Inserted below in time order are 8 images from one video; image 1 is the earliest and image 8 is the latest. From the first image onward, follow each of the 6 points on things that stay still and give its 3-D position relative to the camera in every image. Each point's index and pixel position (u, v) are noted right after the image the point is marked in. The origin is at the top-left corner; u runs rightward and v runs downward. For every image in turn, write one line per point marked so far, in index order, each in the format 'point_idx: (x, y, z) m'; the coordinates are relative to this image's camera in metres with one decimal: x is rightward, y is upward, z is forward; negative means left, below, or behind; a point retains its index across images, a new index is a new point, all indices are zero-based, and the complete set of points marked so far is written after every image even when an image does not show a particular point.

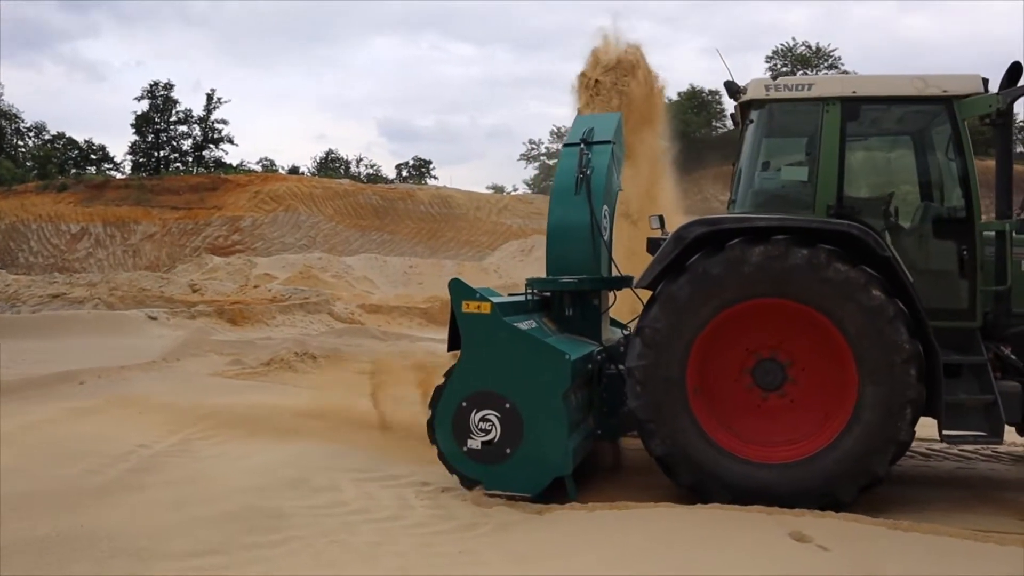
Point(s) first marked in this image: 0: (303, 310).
0: (-3.7, -0.4, +15.0) m
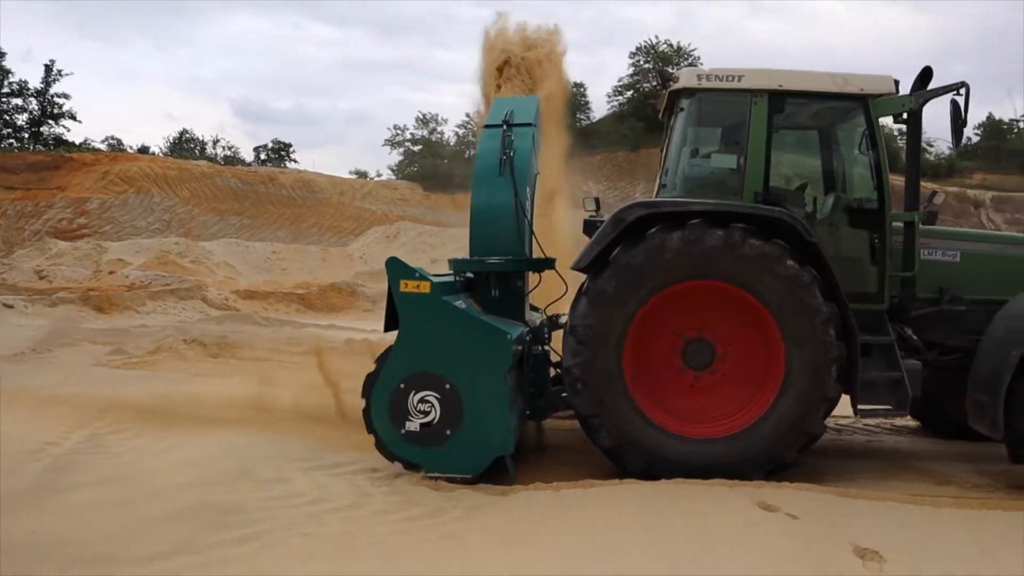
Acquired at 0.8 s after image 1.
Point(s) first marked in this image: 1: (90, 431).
0: (-5.6, -0.1, +14.1) m
1: (-2.3, -0.8, +4.8) m
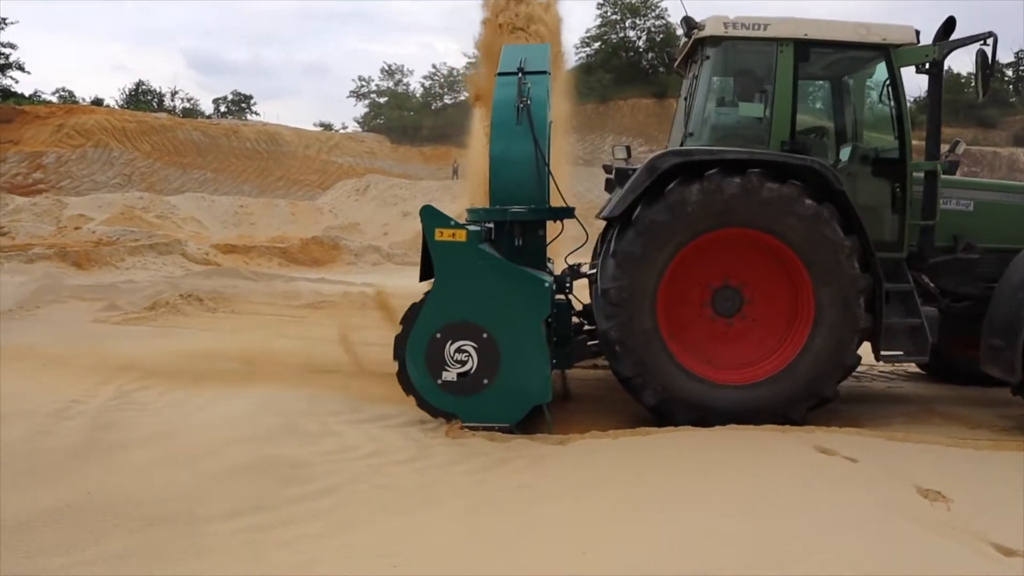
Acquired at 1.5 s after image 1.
0: (-5.7, +0.6, +13.8) m
1: (-2.1, -0.5, +4.7) m
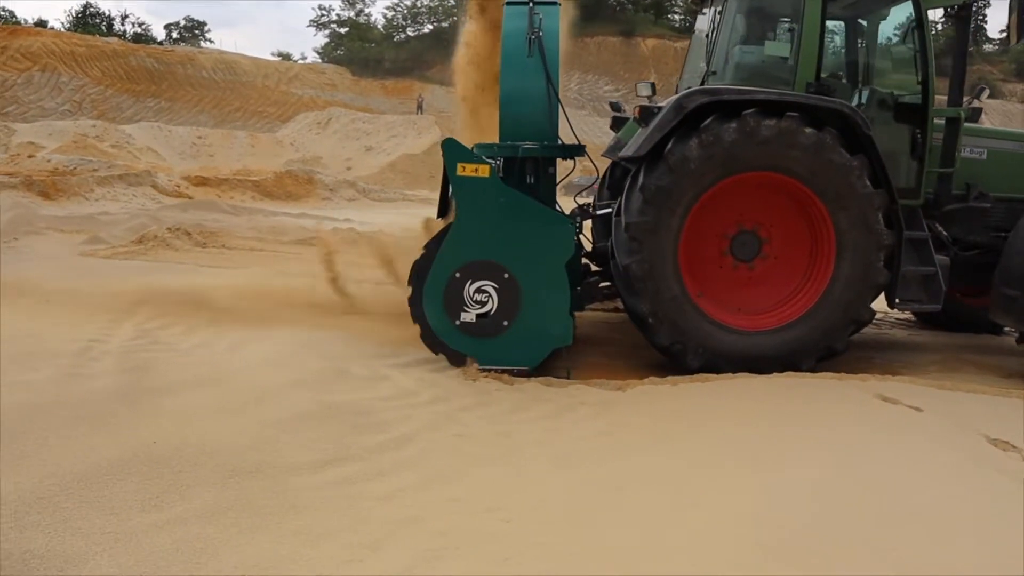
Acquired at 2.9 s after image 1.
0: (-6.0, +1.6, +13.2) m
1: (-1.9, -0.2, +4.4) m
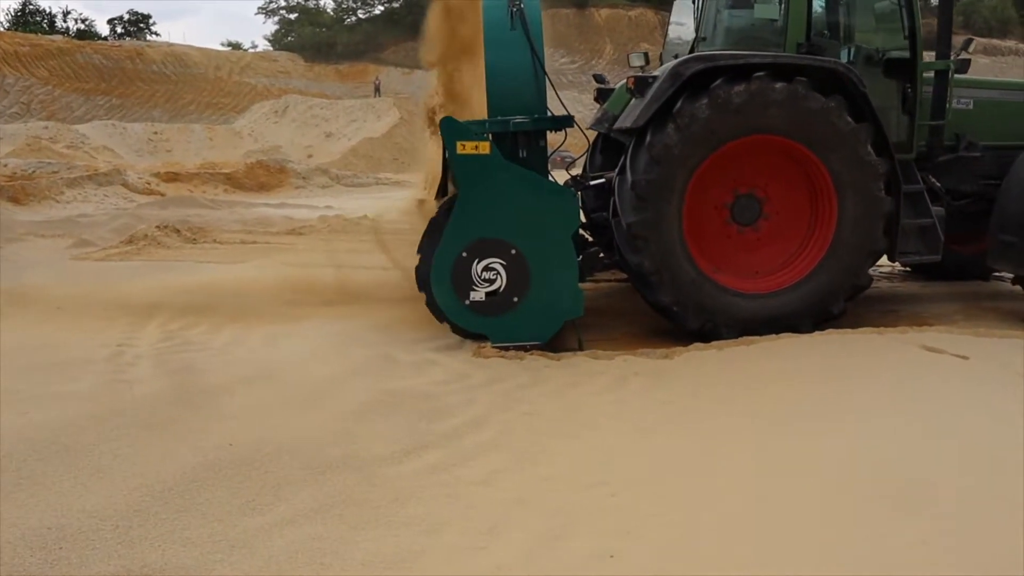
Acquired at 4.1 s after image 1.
0: (-6.3, +1.6, +12.9) m
1: (-1.7, -0.2, +4.3) m
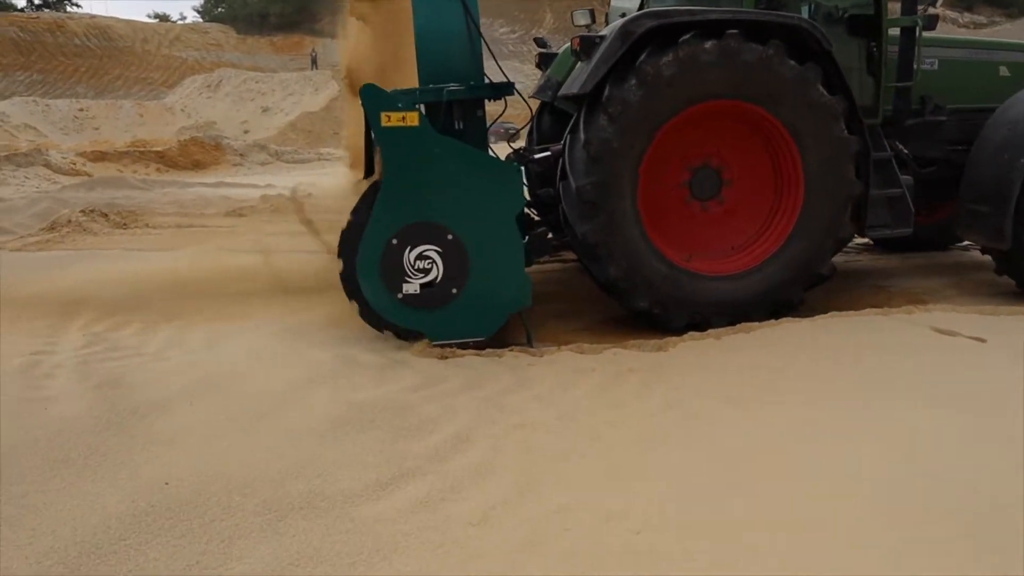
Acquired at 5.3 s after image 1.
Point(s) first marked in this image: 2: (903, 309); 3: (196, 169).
0: (-7.0, +1.7, +12.0) m
1: (-1.9, -0.2, +3.8) m
2: (+1.7, -0.1, +3.8) m
3: (-5.2, +2.0, +14.4) m
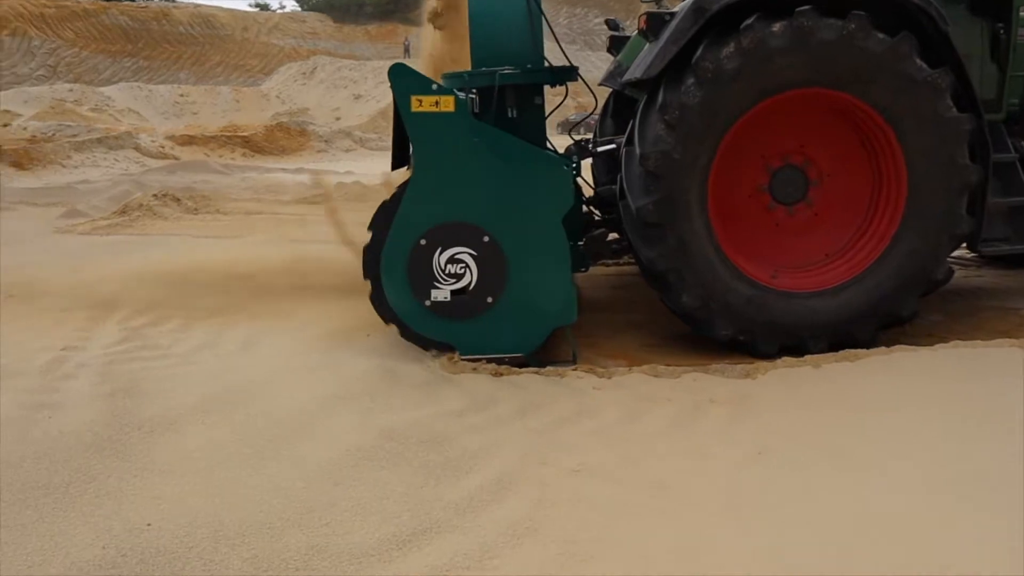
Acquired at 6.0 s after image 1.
0: (-5.8, +2.0, +12.2) m
1: (-1.6, -0.1, +3.5) m
2: (+1.9, -0.2, +3.2) m
3: (-3.8, +2.2, +14.5) m
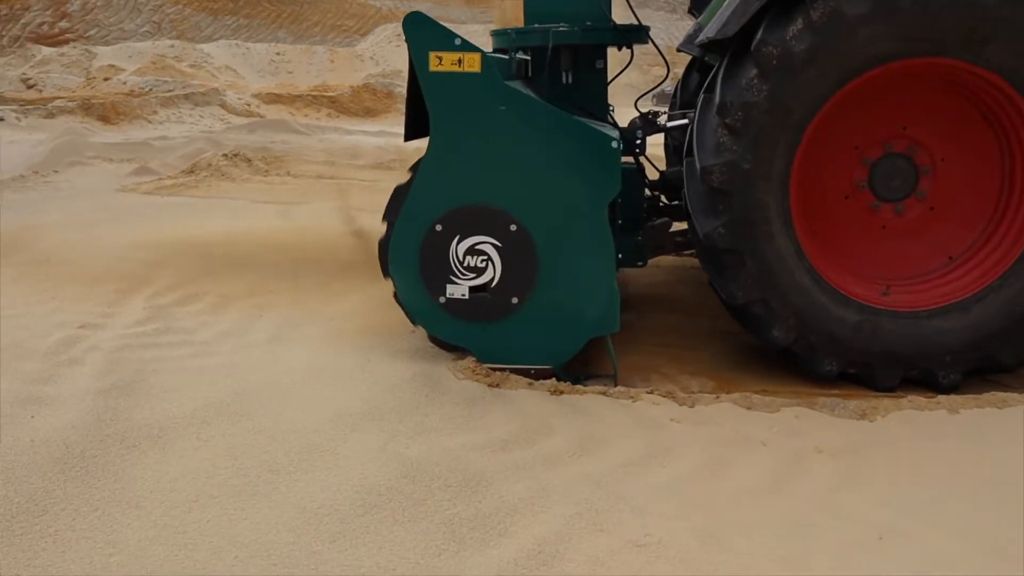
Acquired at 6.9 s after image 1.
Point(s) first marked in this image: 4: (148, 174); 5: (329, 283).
0: (-4.6, +2.6, +12.2) m
1: (-1.3, 0.0, +3.2) m
2: (+2.1, -0.3, +2.5) m
3: (-2.4, +2.8, +14.2) m
4: (-2.8, +0.9, +6.8) m
5: (-0.7, 0.0, +3.5) m
